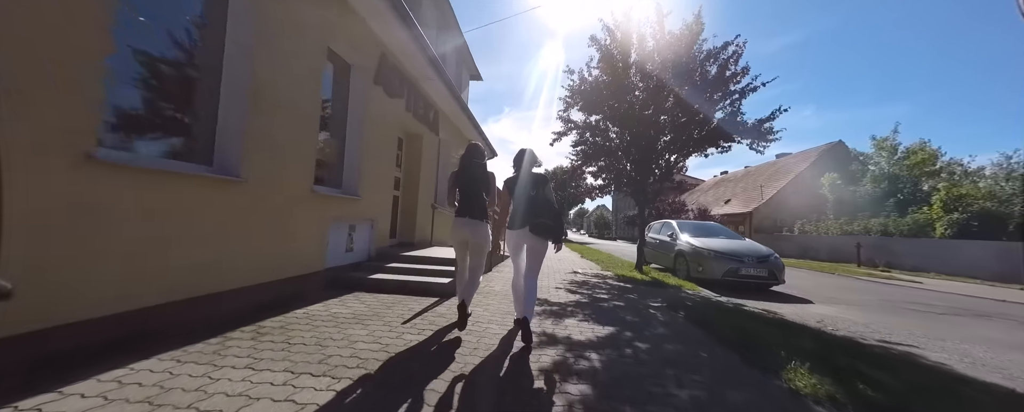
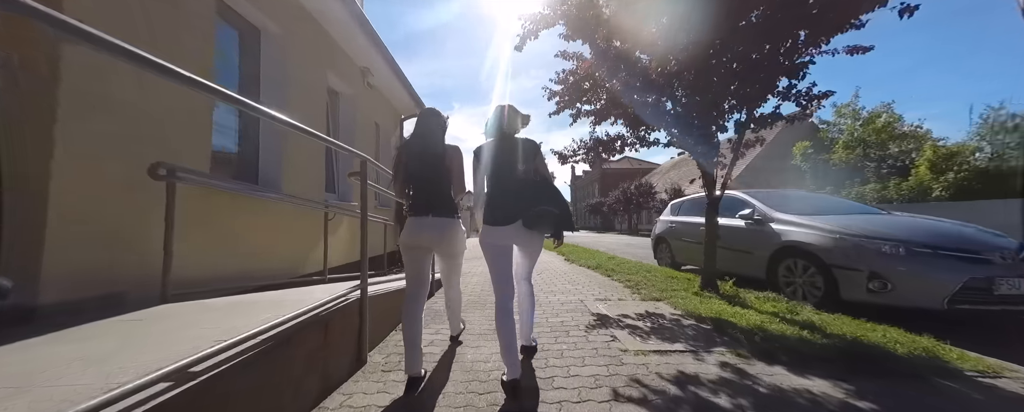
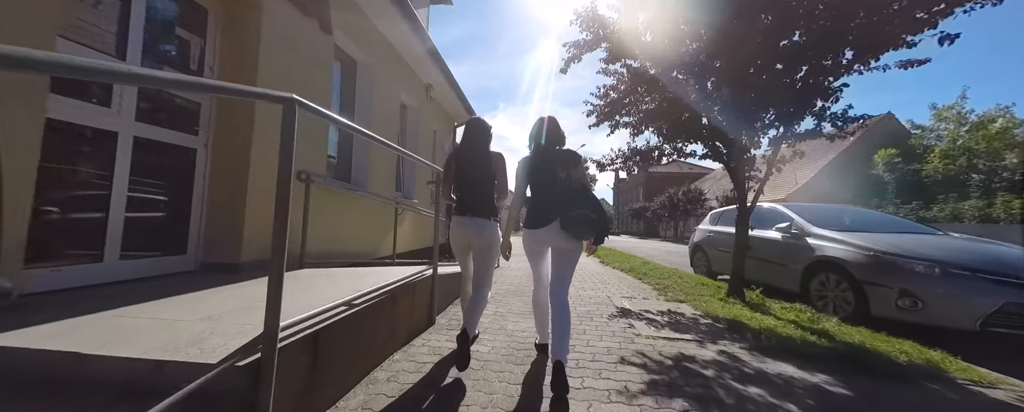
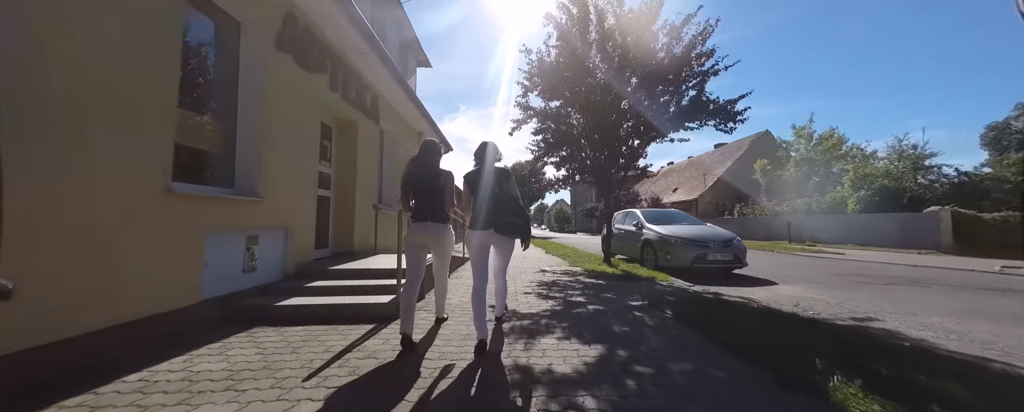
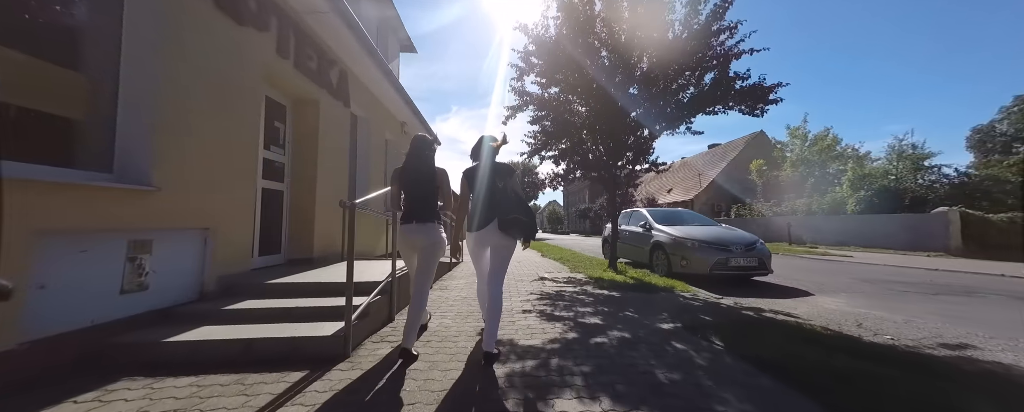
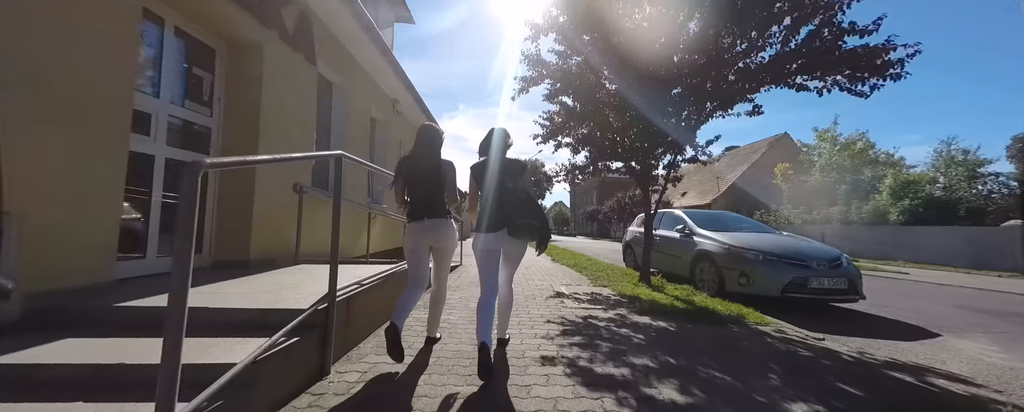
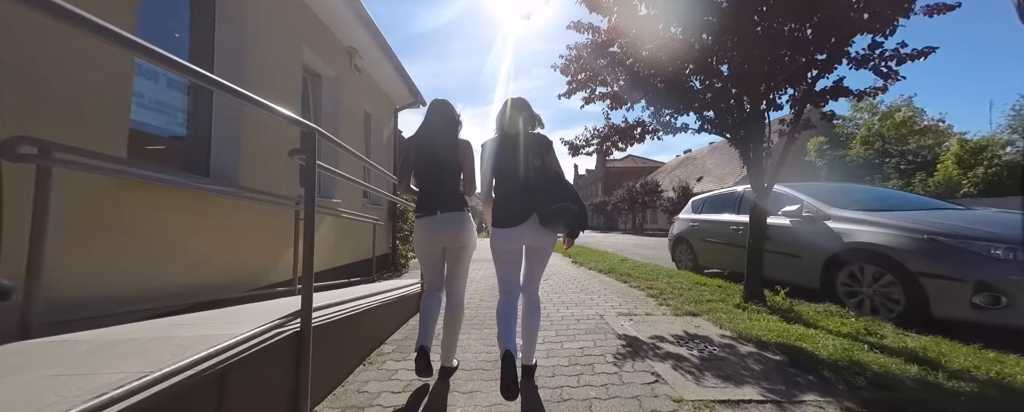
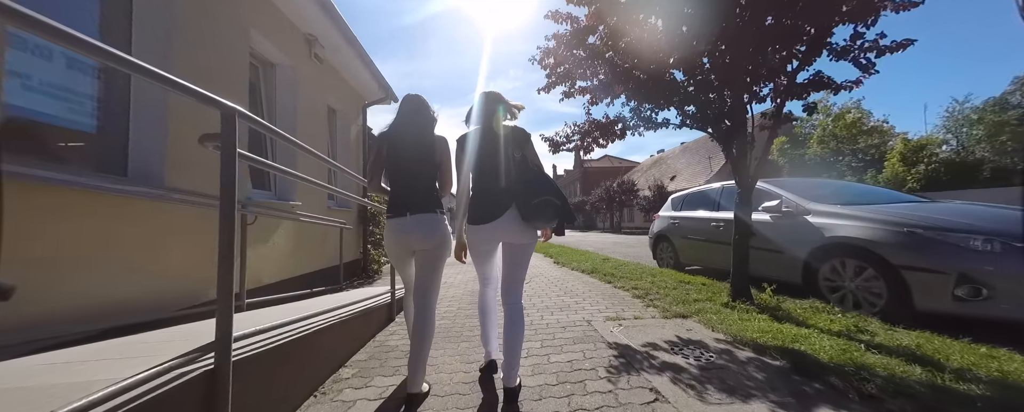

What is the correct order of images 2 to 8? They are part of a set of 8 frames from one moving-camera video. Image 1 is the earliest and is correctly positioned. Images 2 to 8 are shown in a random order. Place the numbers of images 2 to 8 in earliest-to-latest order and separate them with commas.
4, 5, 6, 3, 2, 7, 8
